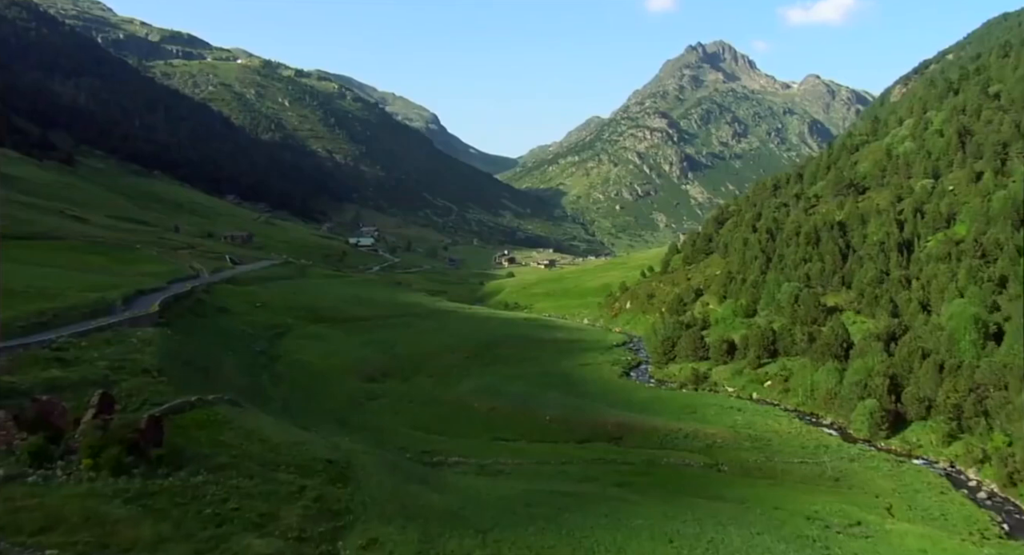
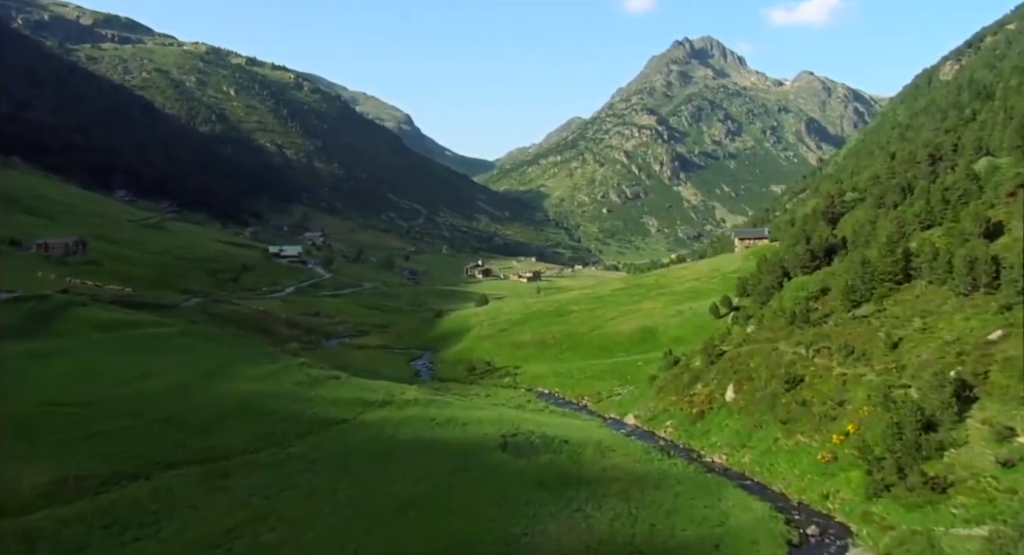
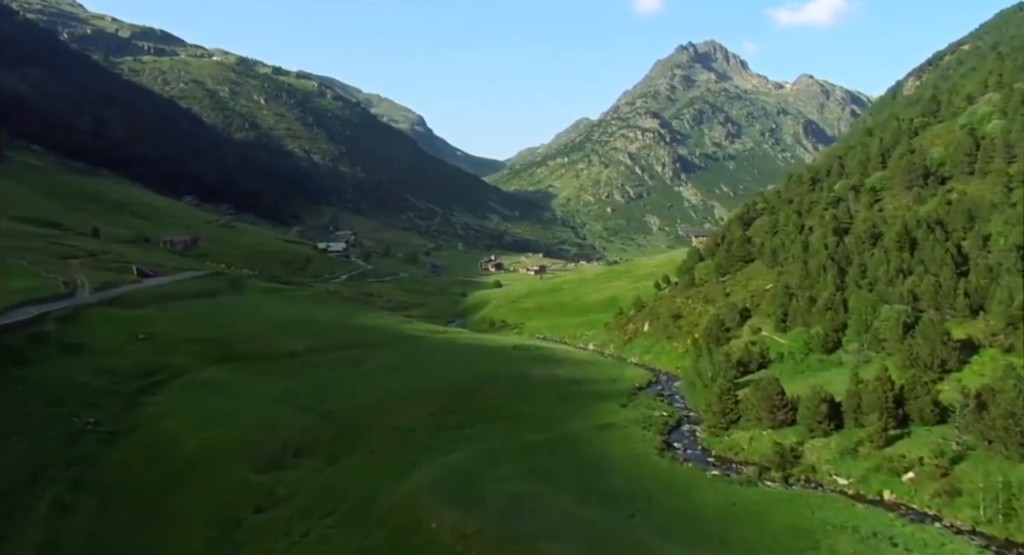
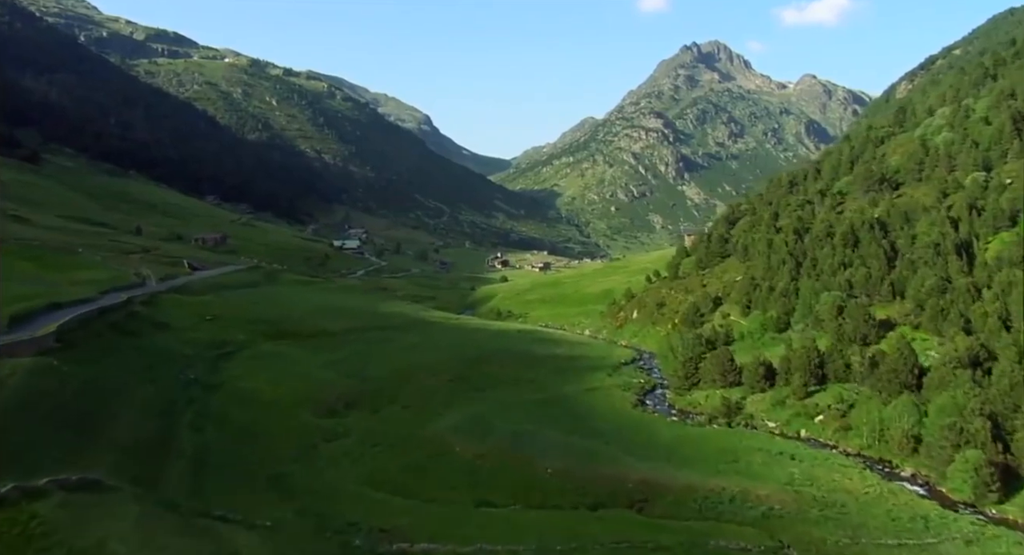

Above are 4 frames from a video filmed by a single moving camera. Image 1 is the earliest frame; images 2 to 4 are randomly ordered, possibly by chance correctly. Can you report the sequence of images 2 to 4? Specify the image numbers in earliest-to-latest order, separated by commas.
4, 3, 2
